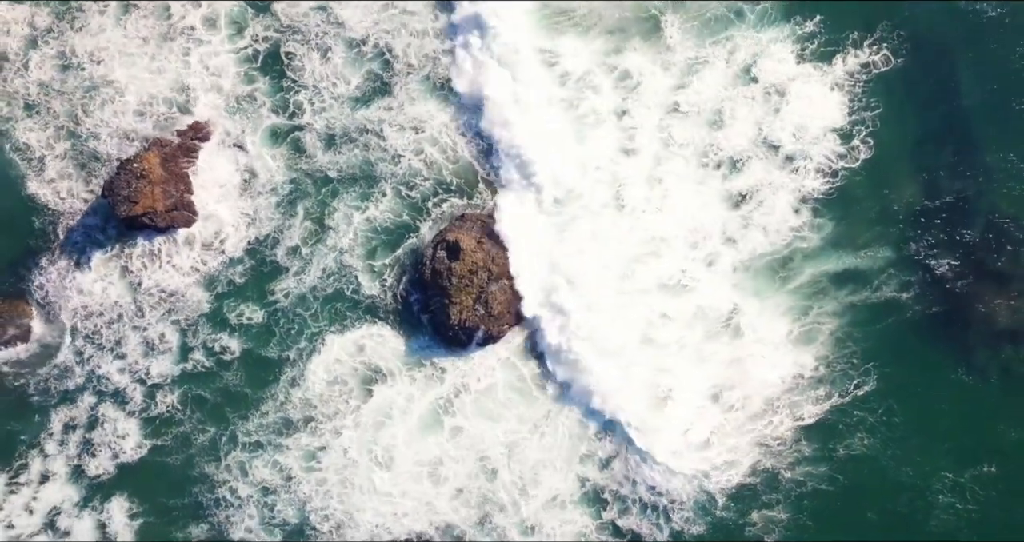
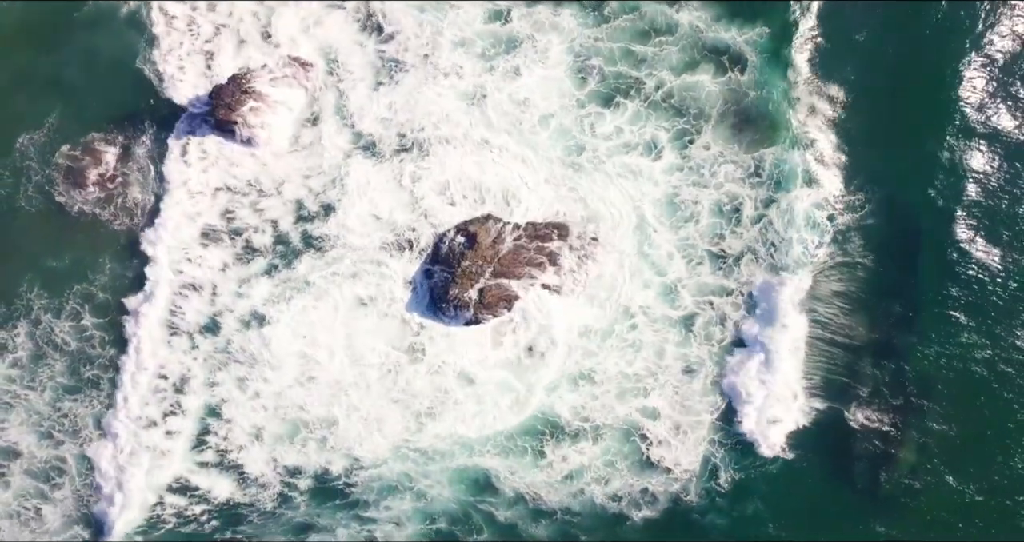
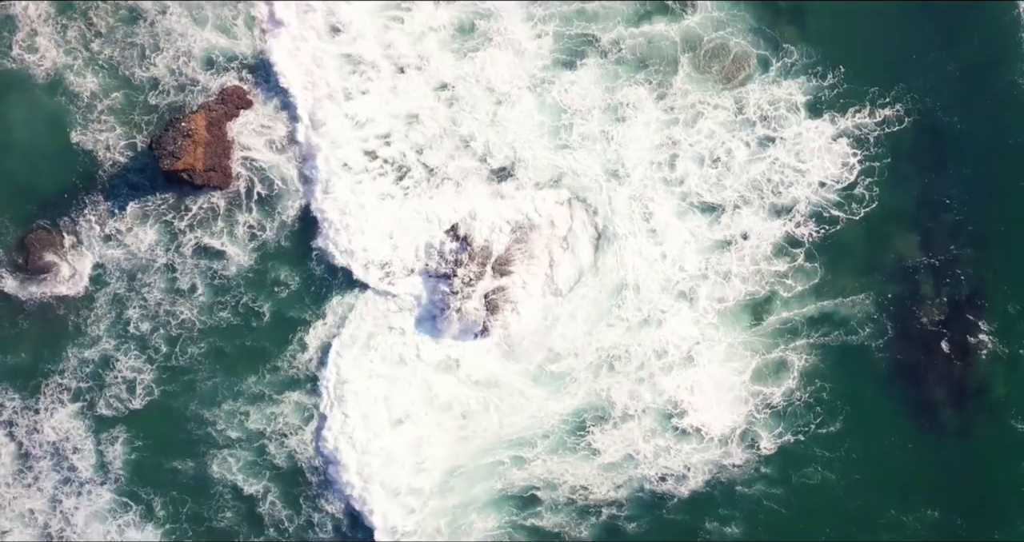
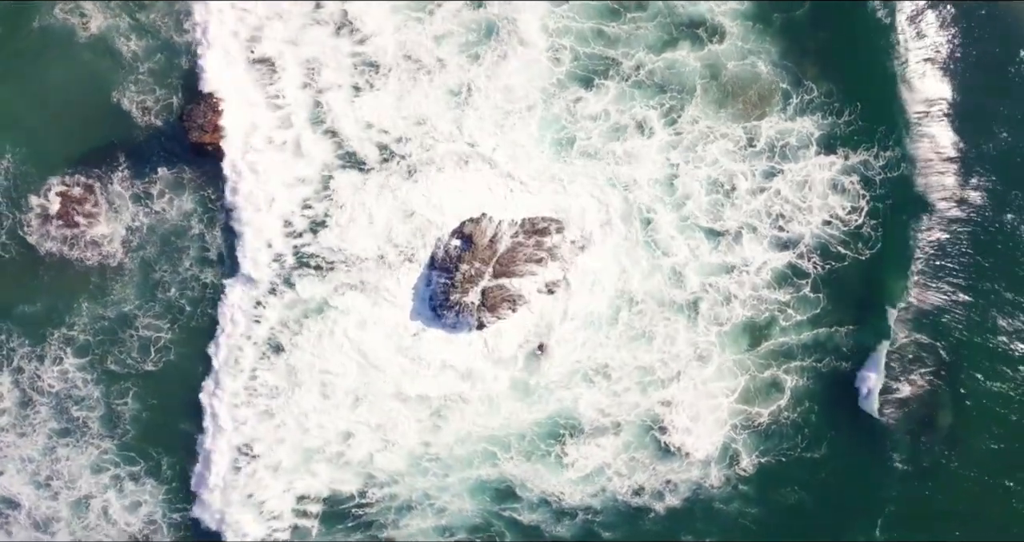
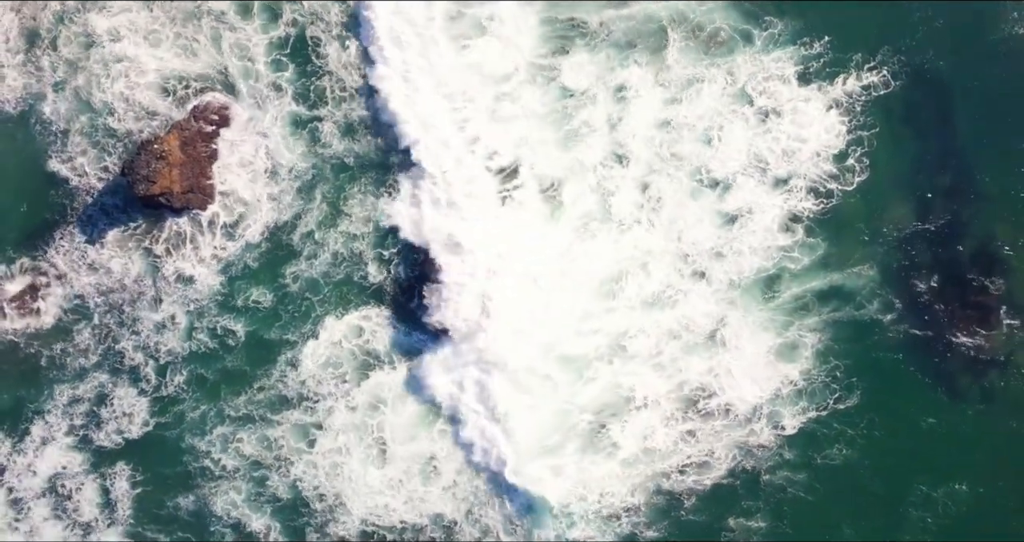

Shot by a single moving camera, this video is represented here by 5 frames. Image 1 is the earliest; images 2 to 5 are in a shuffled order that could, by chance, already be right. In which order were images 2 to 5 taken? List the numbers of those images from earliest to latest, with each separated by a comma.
5, 3, 4, 2
